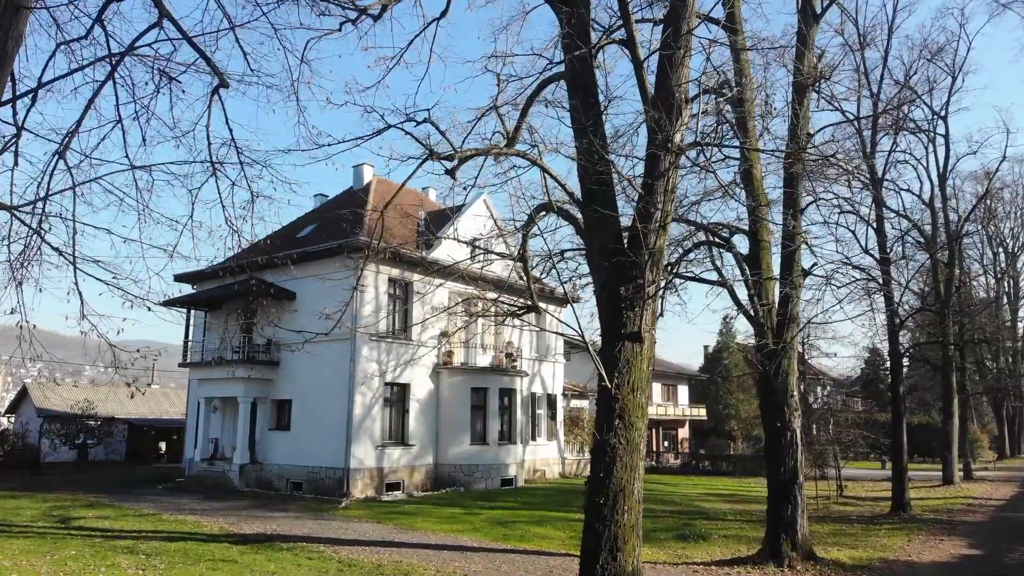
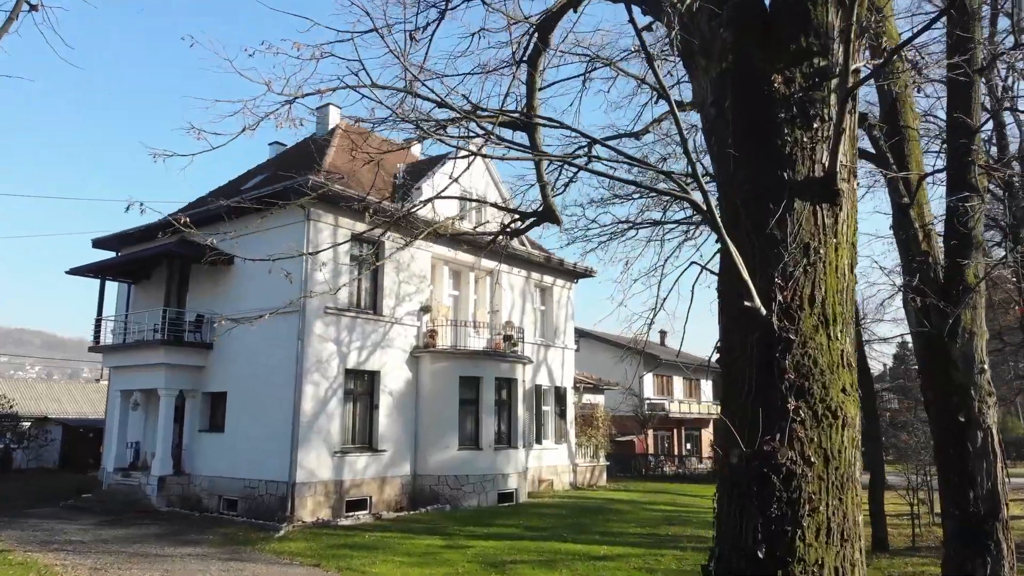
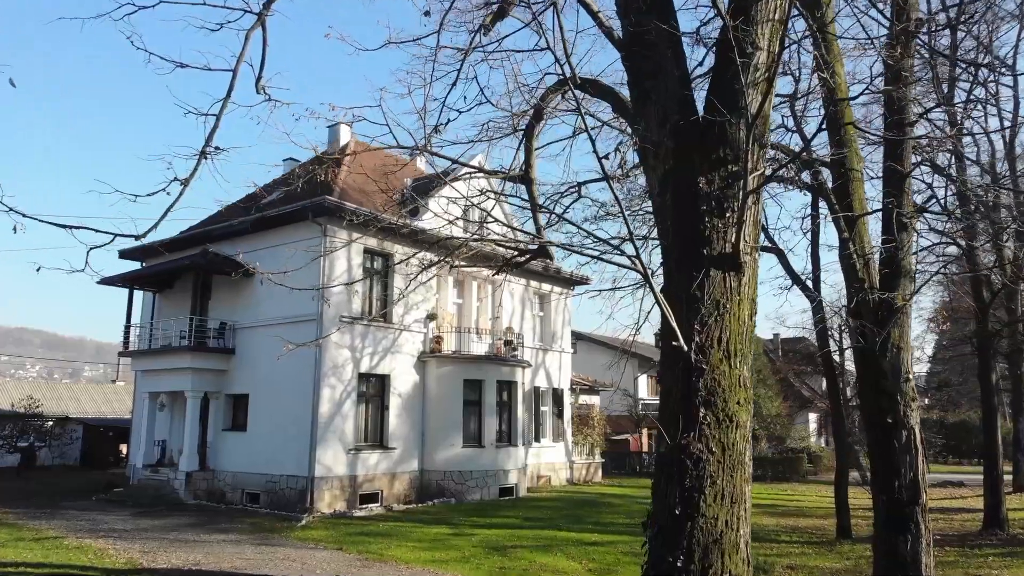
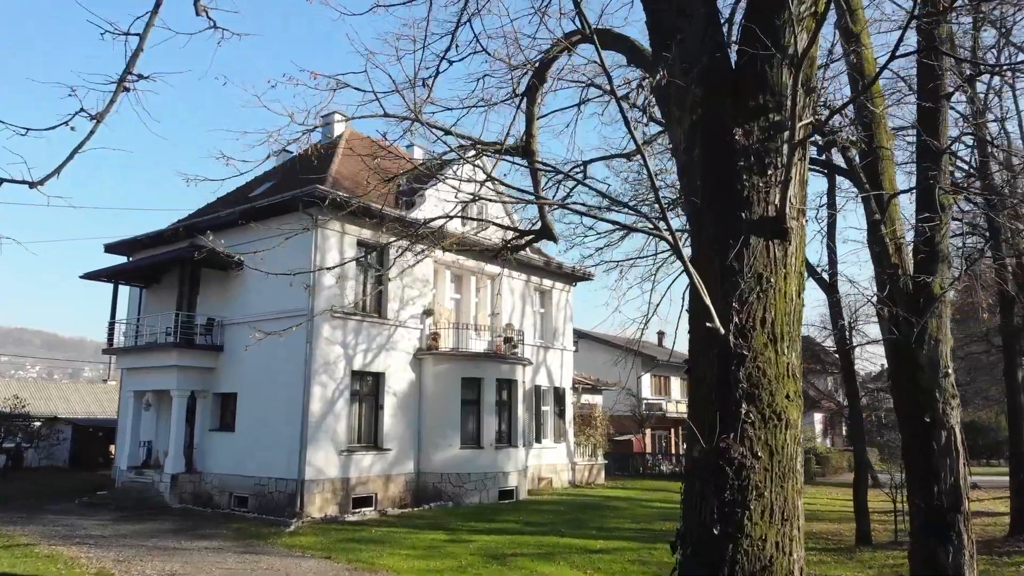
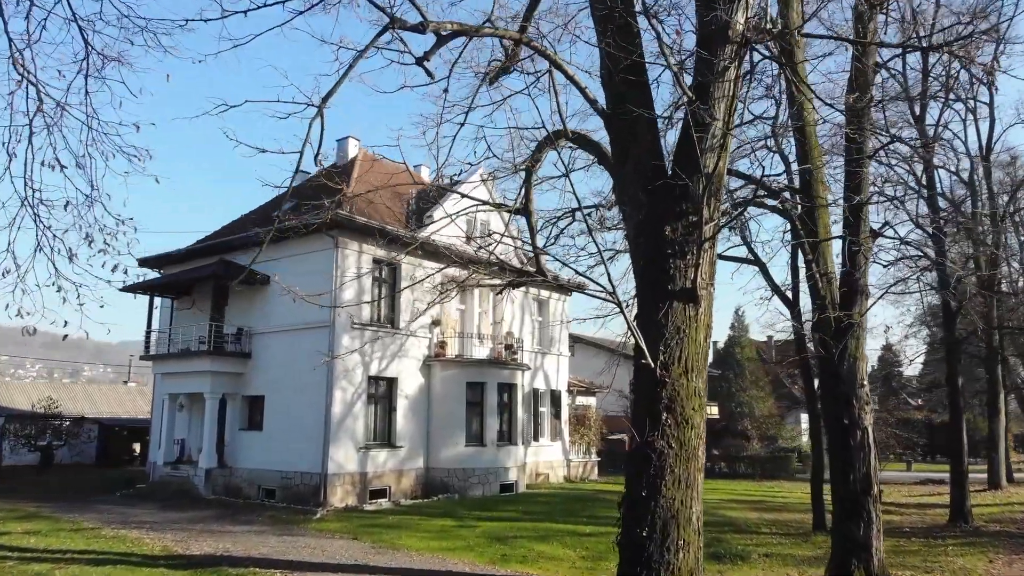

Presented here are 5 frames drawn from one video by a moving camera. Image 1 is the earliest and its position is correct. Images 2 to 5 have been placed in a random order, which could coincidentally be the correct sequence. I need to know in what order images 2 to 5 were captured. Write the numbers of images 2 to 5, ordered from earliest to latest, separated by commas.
5, 3, 4, 2
